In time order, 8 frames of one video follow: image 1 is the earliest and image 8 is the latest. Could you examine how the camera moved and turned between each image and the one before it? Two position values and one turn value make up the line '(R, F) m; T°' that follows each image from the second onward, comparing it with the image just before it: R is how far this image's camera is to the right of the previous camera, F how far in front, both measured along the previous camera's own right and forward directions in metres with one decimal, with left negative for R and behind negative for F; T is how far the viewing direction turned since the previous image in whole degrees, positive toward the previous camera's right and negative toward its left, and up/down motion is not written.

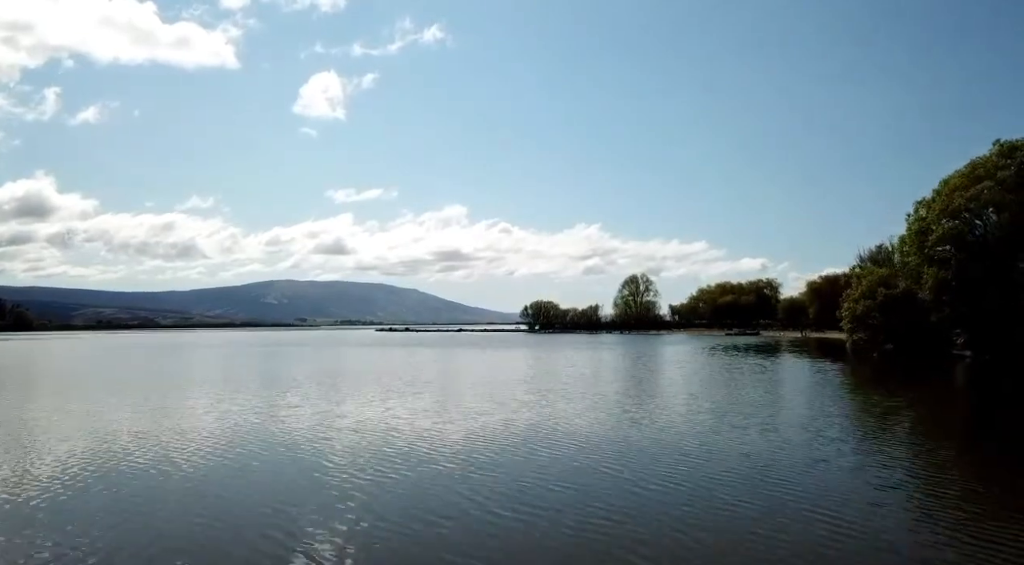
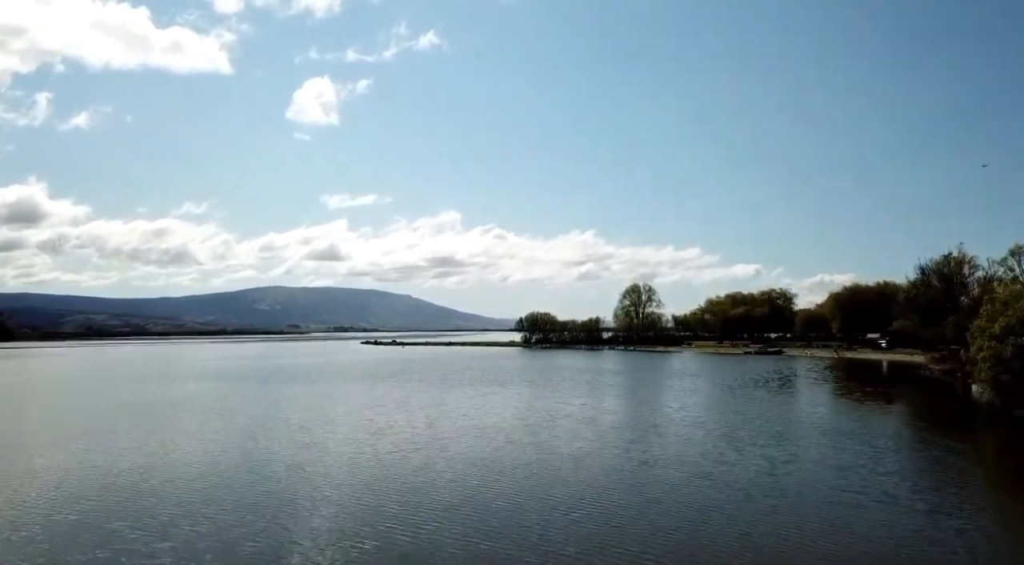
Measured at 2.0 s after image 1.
(-0.6, +2.9) m; 0°
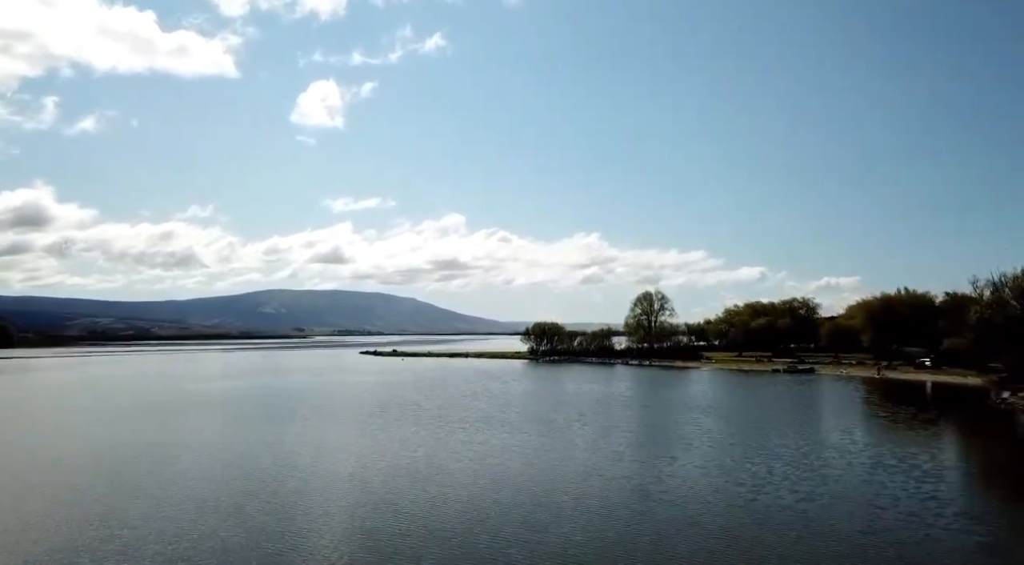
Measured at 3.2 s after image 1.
(-0.6, +2.0) m; 0°
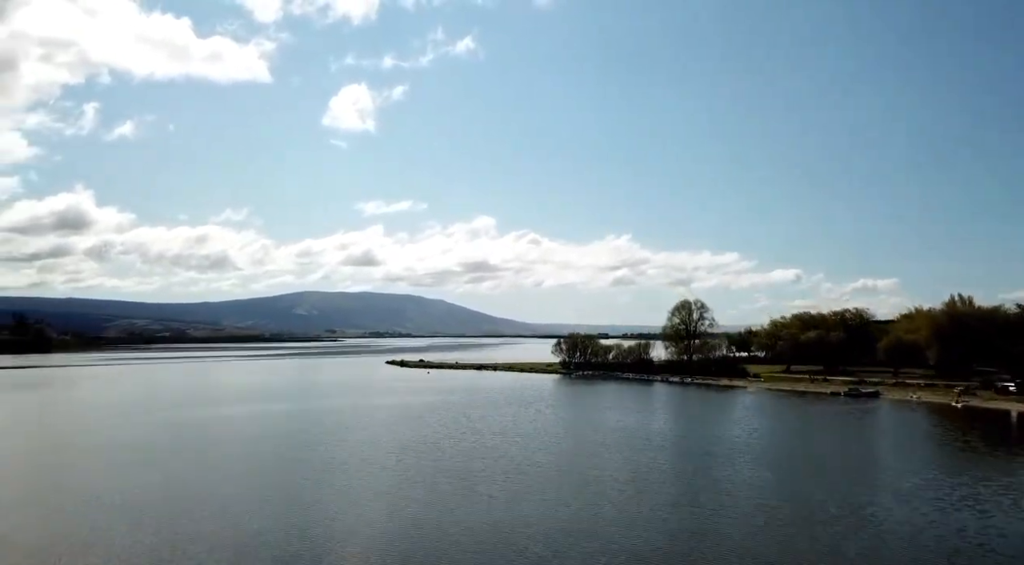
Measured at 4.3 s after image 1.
(-0.3, +2.6) m; -2°
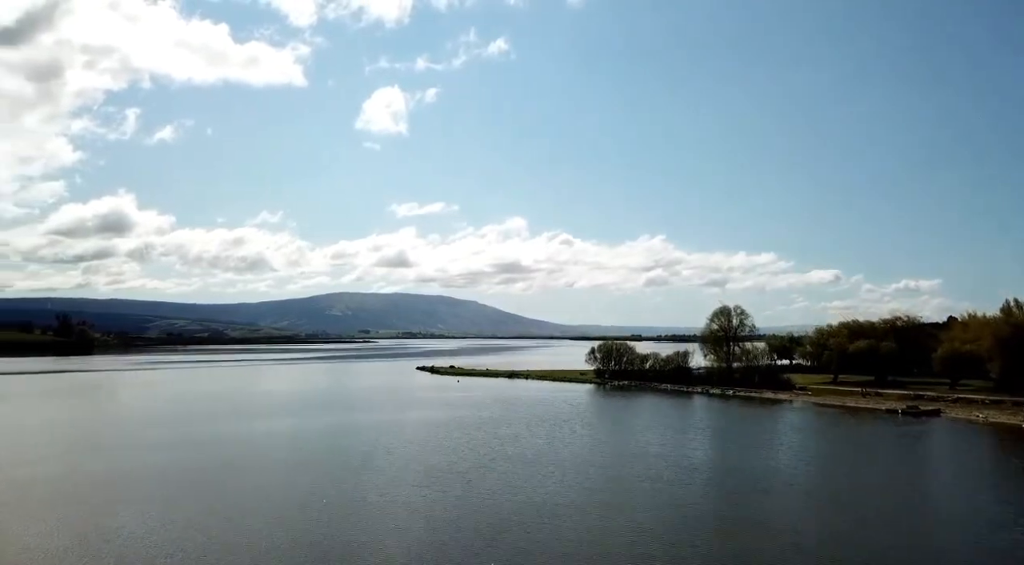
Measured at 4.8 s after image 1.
(-0.1, +1.6) m; -3°
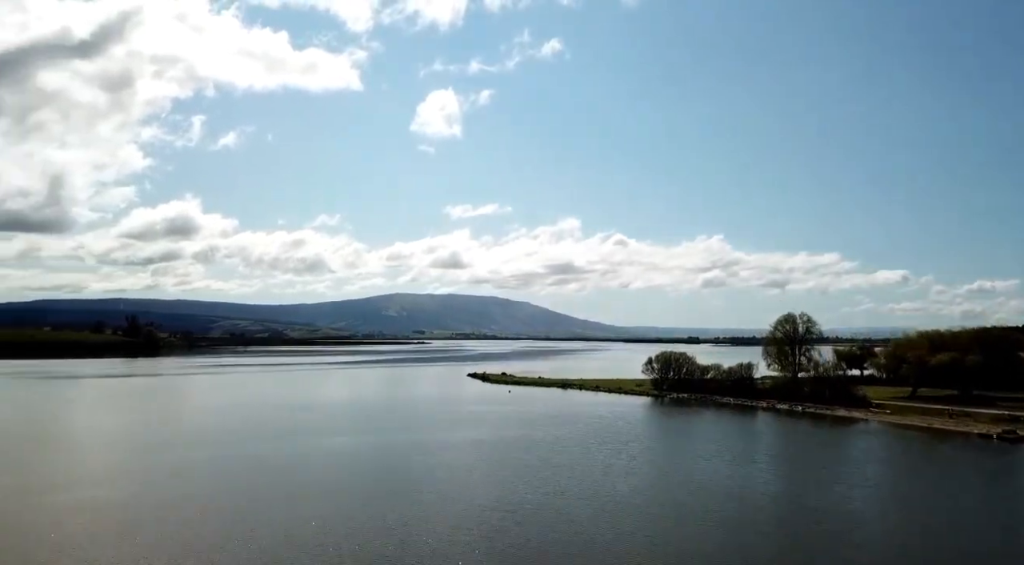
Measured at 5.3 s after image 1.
(+0.1, +2.0) m; -4°
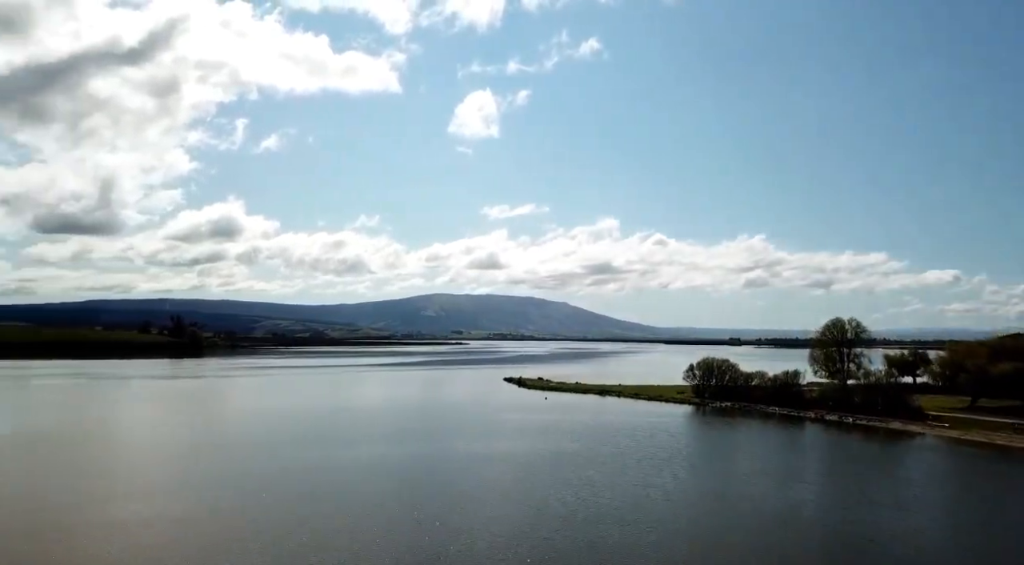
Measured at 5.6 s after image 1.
(+0.3, +1.5) m; -3°
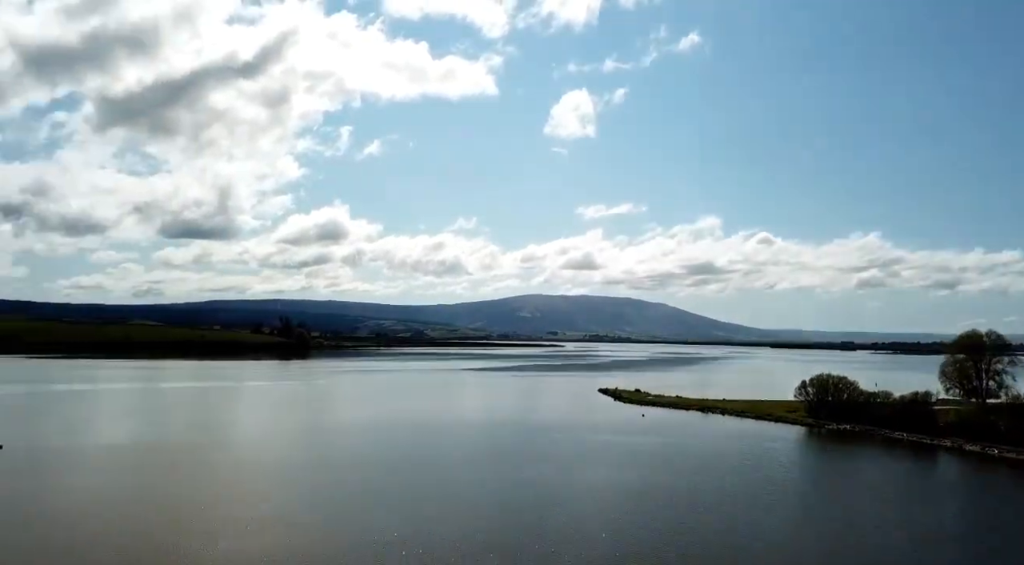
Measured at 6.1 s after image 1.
(+0.7, +3.2) m; -8°
